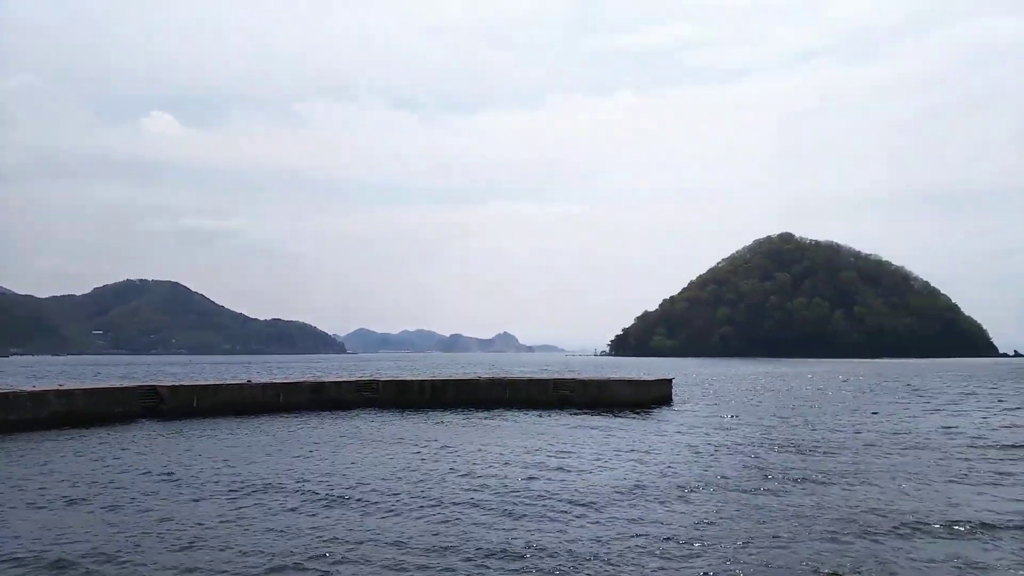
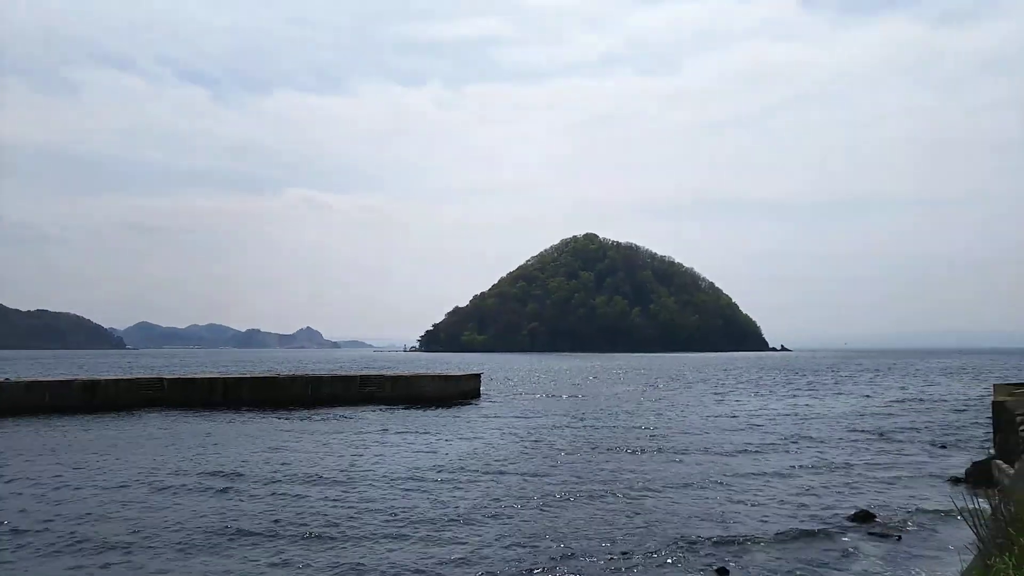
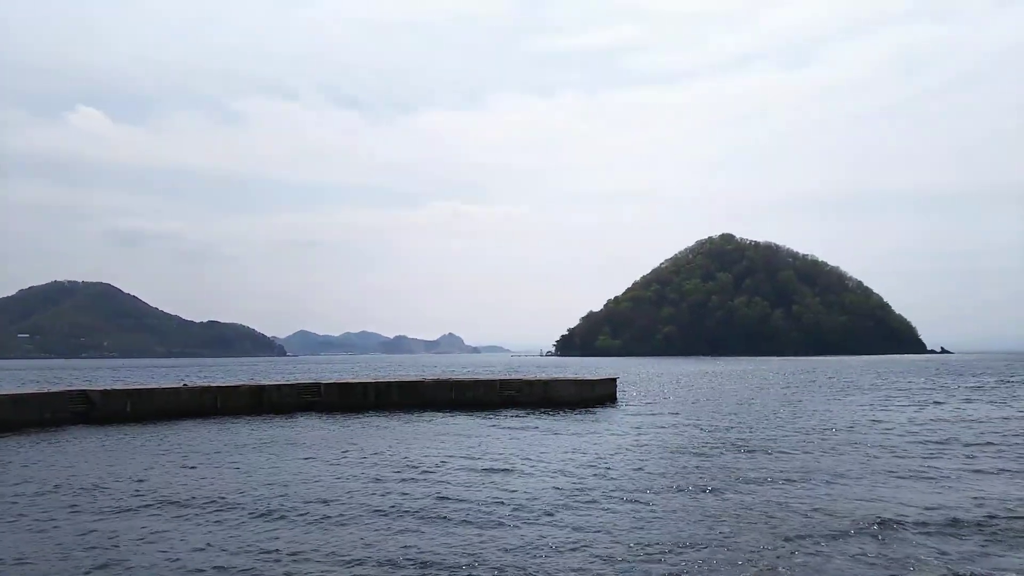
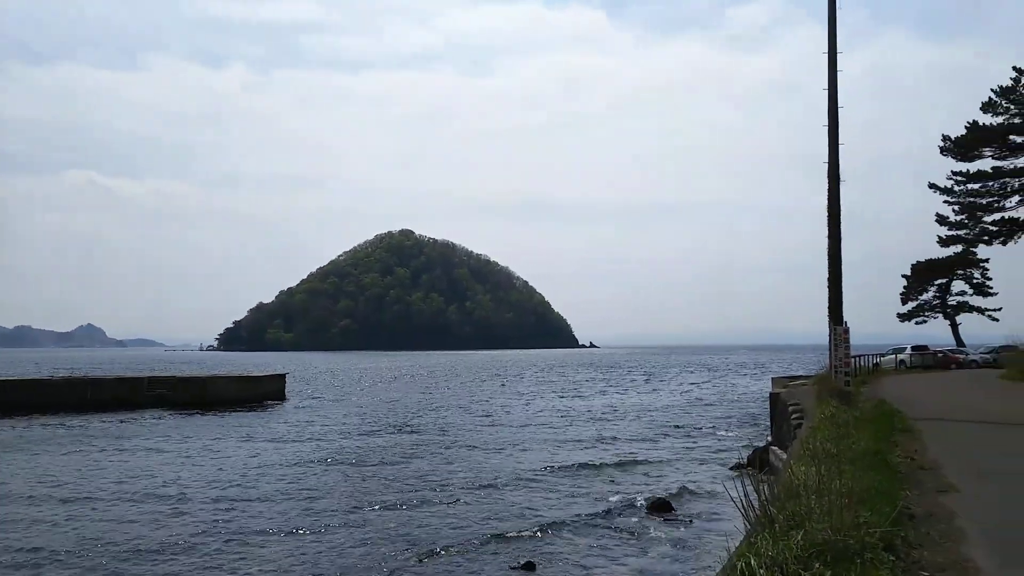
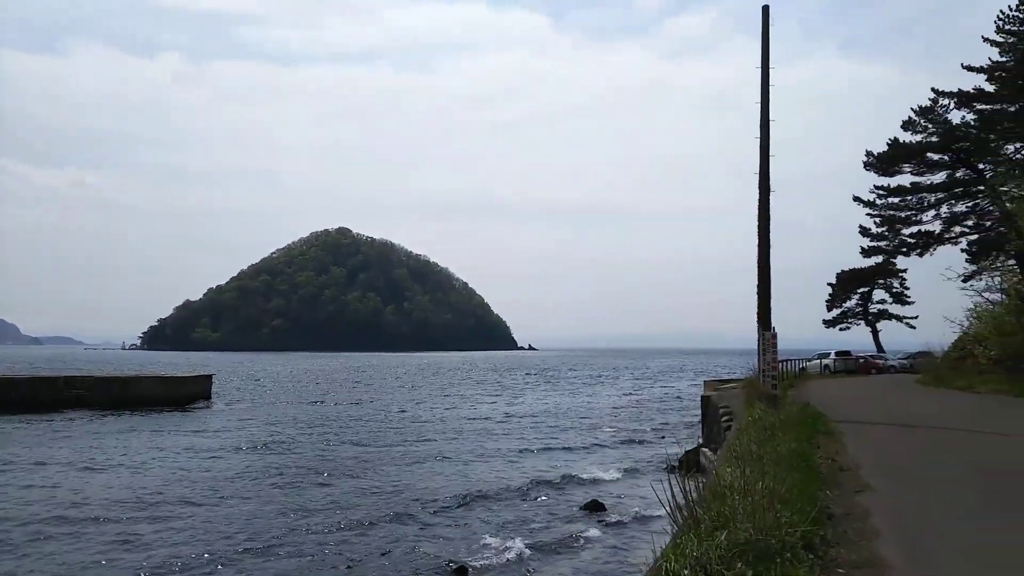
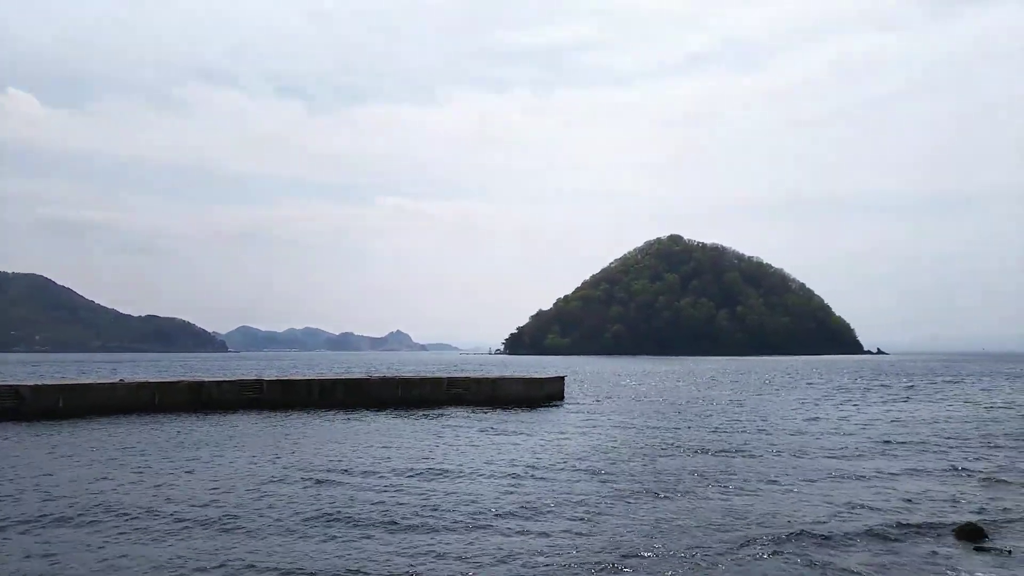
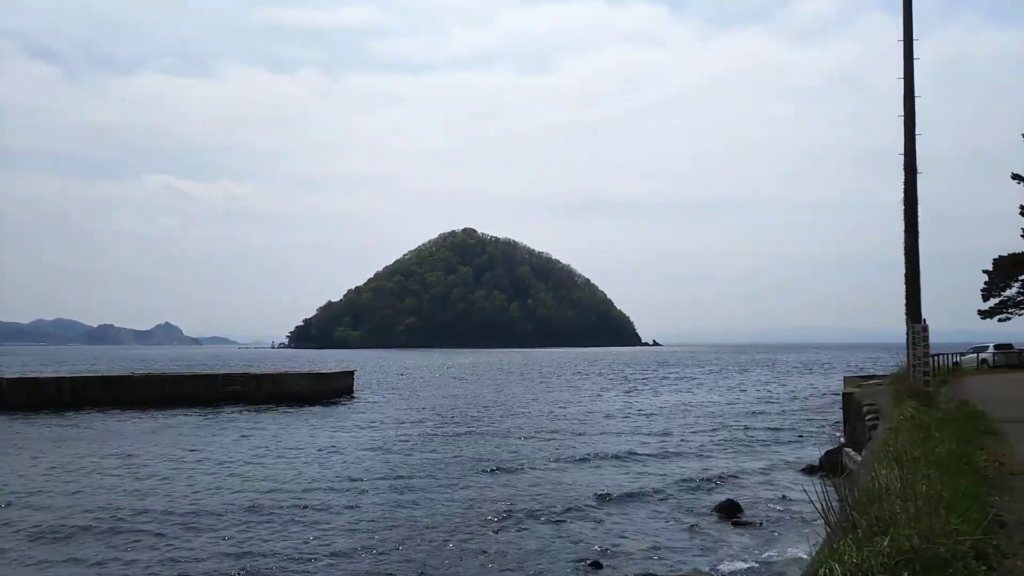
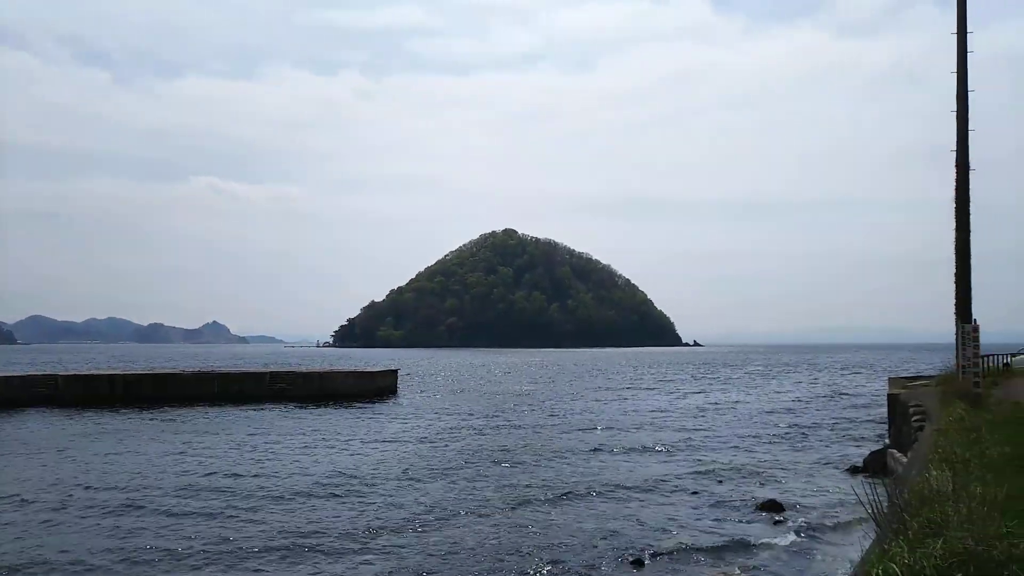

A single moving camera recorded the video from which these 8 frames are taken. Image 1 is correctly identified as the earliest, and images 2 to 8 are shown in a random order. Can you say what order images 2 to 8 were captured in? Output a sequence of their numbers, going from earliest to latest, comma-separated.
3, 6, 2, 8, 7, 4, 5
